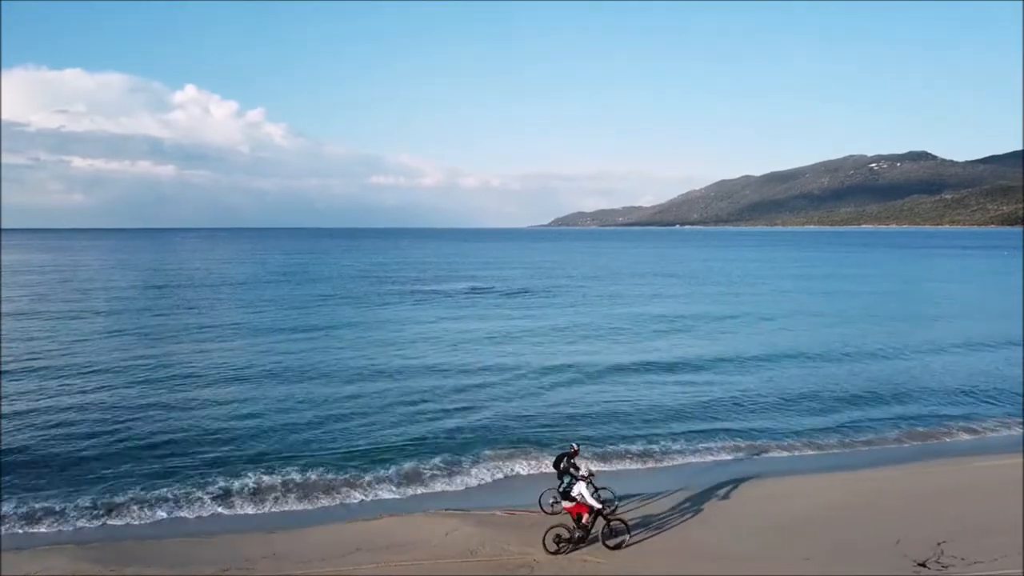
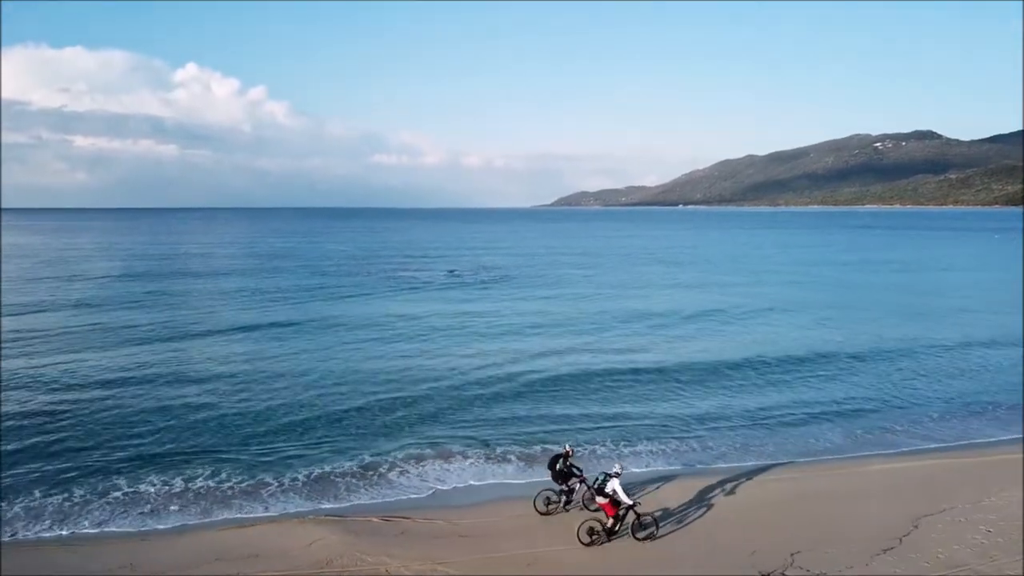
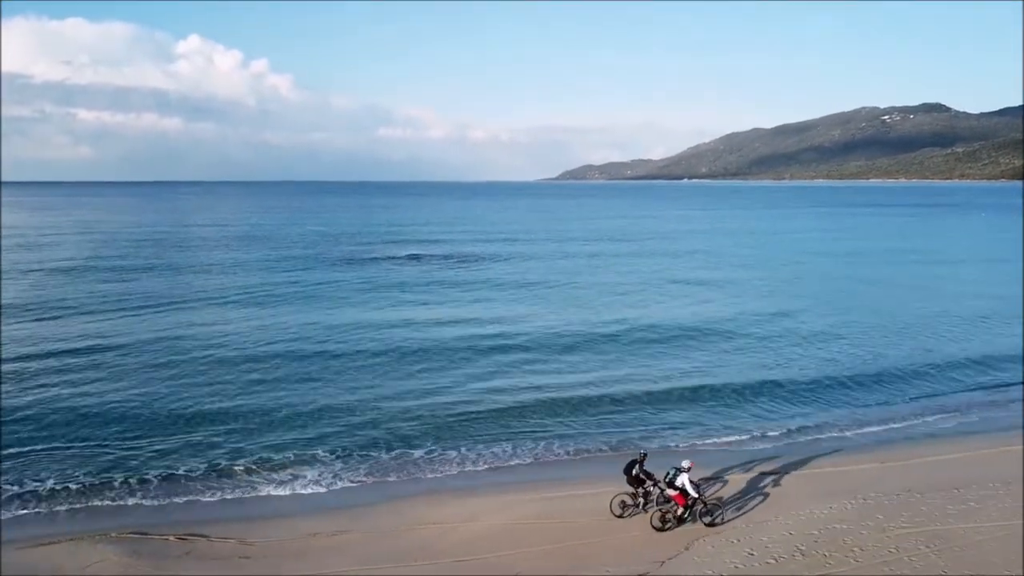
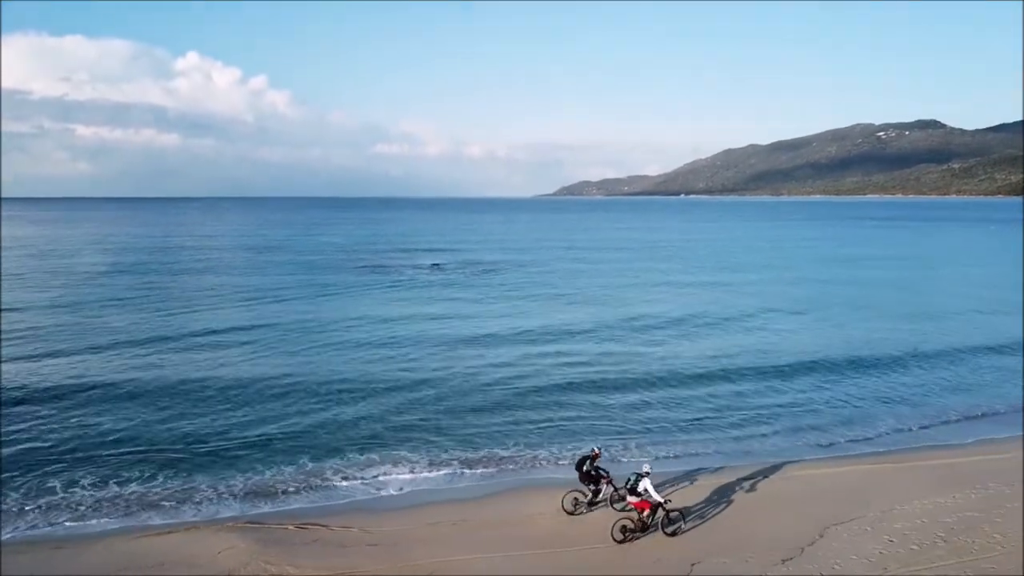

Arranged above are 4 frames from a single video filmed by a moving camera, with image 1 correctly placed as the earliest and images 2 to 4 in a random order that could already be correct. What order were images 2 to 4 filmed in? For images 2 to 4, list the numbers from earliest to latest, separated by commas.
2, 4, 3
